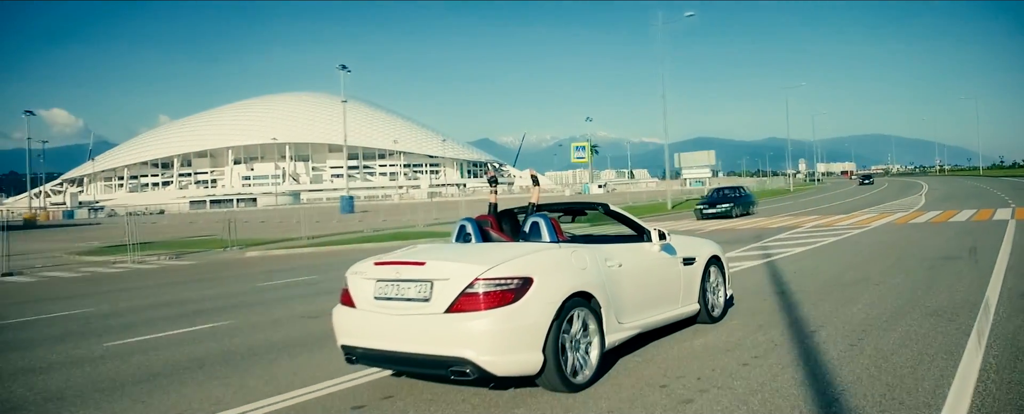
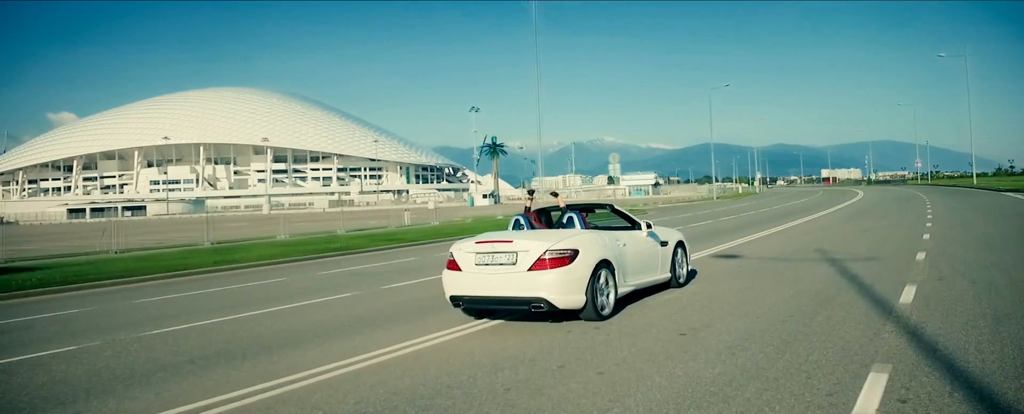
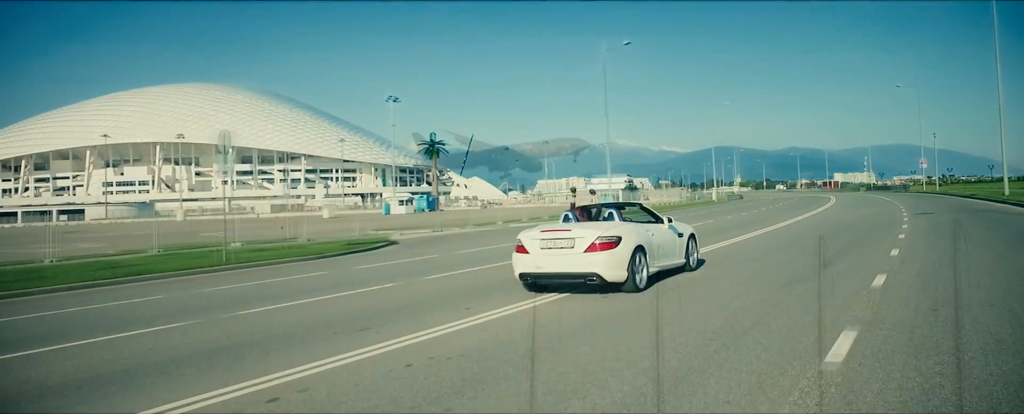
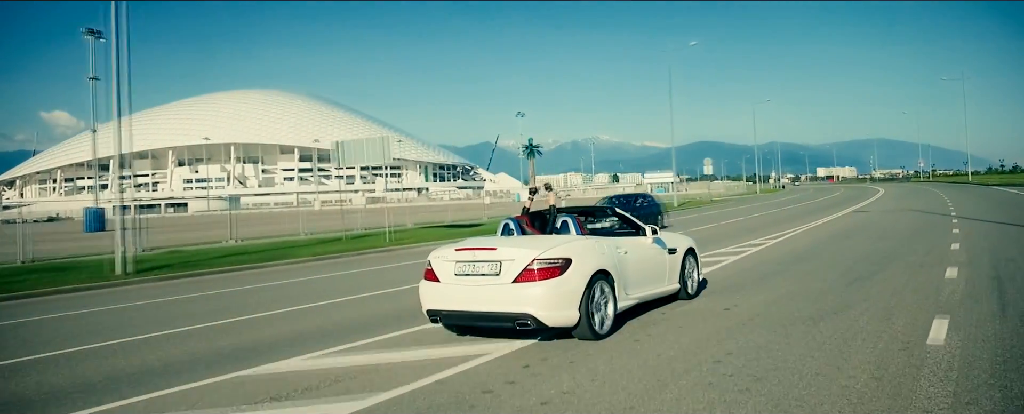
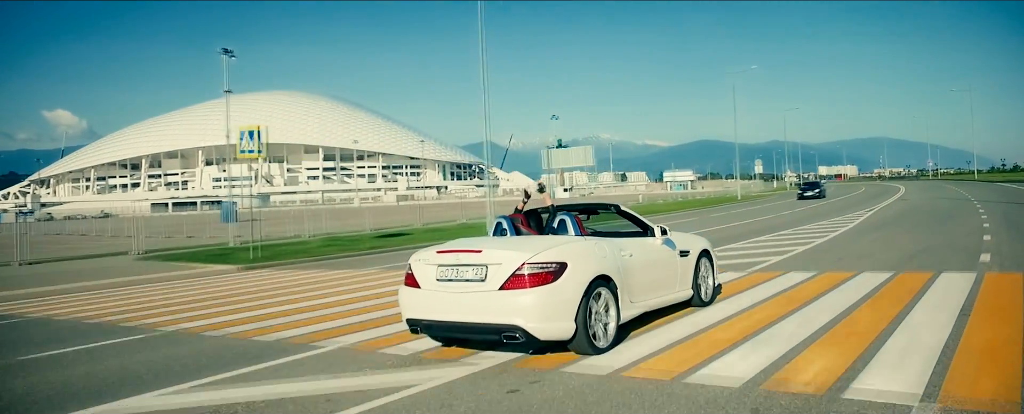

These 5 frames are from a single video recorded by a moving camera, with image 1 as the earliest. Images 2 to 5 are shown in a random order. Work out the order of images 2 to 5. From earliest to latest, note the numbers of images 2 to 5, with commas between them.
5, 4, 2, 3
